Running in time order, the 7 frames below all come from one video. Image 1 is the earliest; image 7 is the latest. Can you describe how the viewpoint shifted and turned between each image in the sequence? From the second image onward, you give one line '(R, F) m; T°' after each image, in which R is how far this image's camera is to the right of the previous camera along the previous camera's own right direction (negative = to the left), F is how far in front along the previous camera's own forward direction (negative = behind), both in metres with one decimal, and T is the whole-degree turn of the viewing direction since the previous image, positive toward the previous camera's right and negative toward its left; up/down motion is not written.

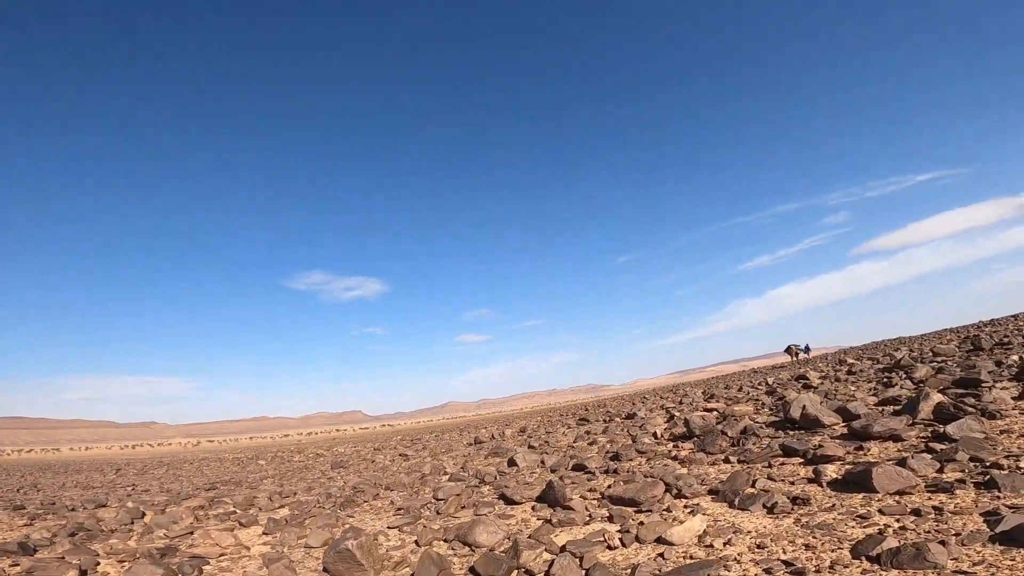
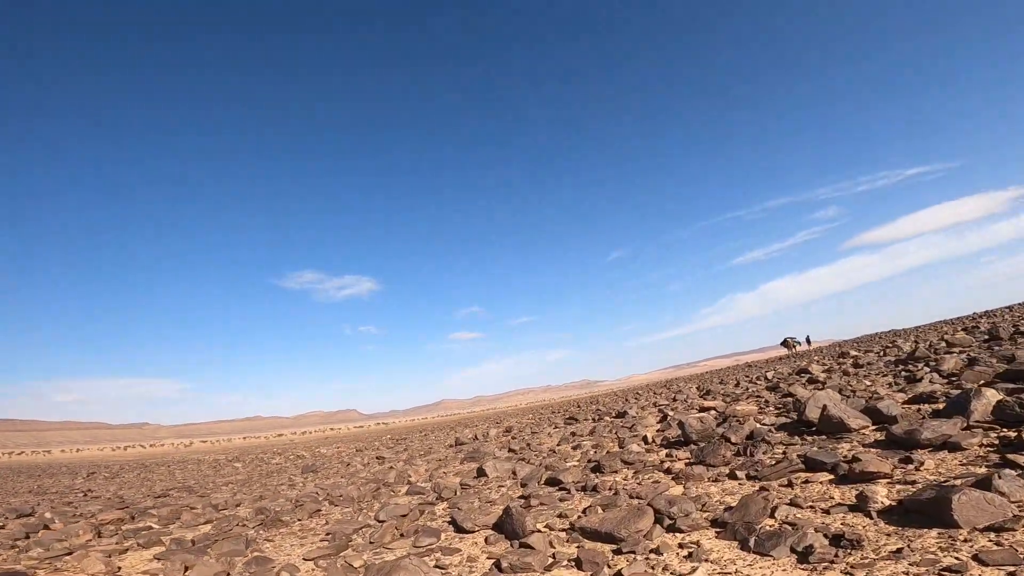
(+0.5, +1.5) m; +1°
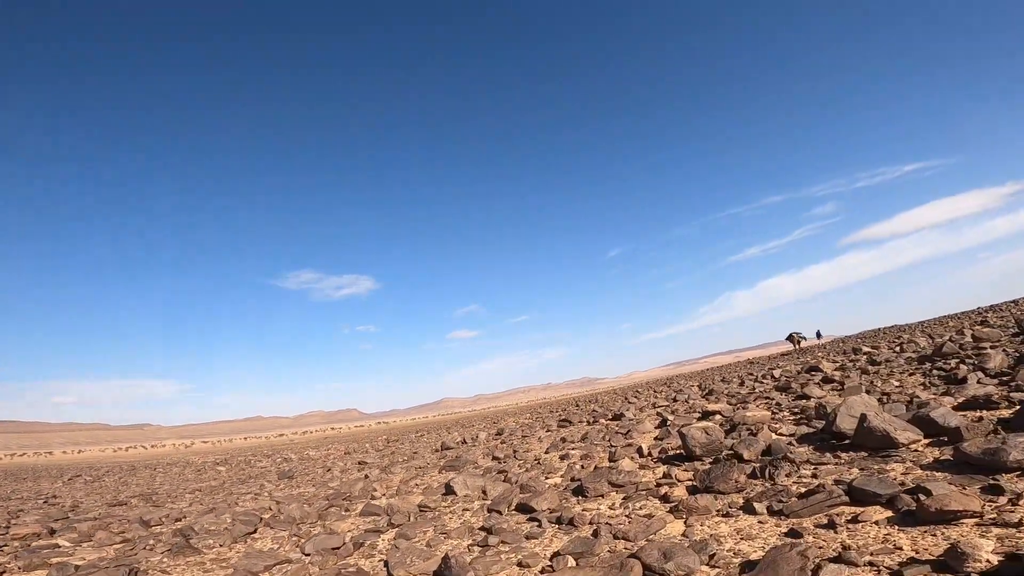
(+0.5, +1.4) m; 0°
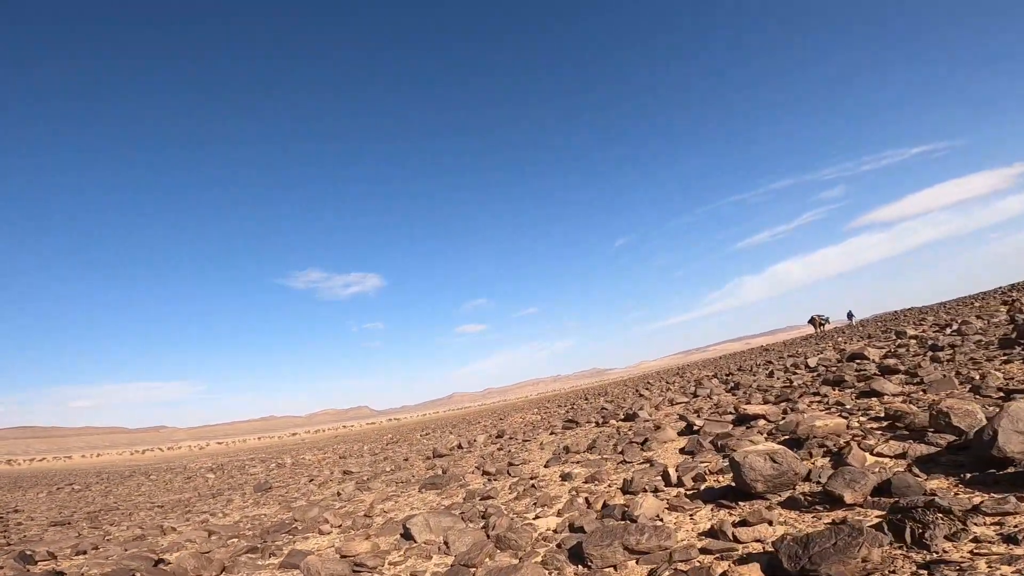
(+0.4, +2.3) m; -1°
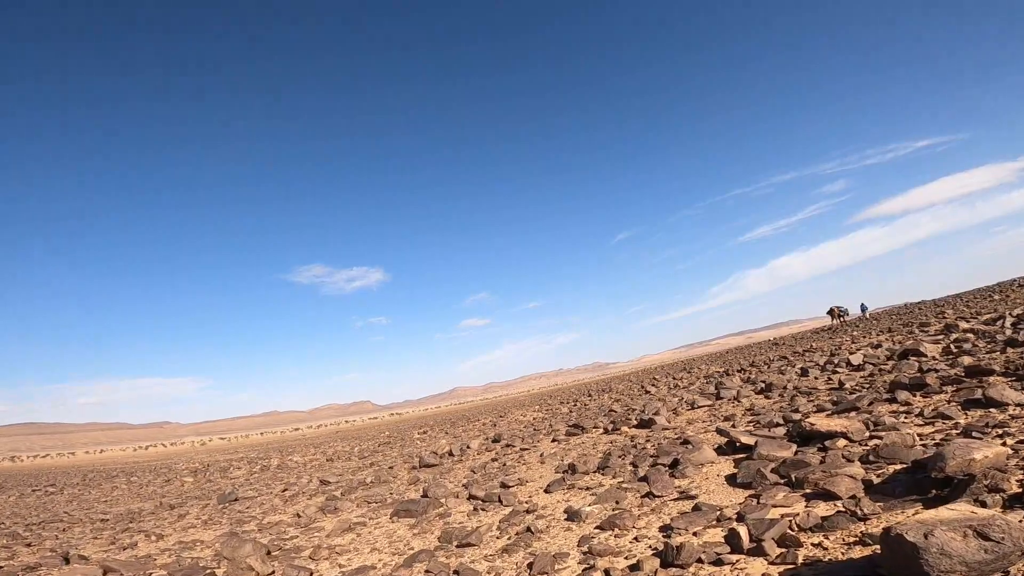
(+0.2, +2.2) m; 0°
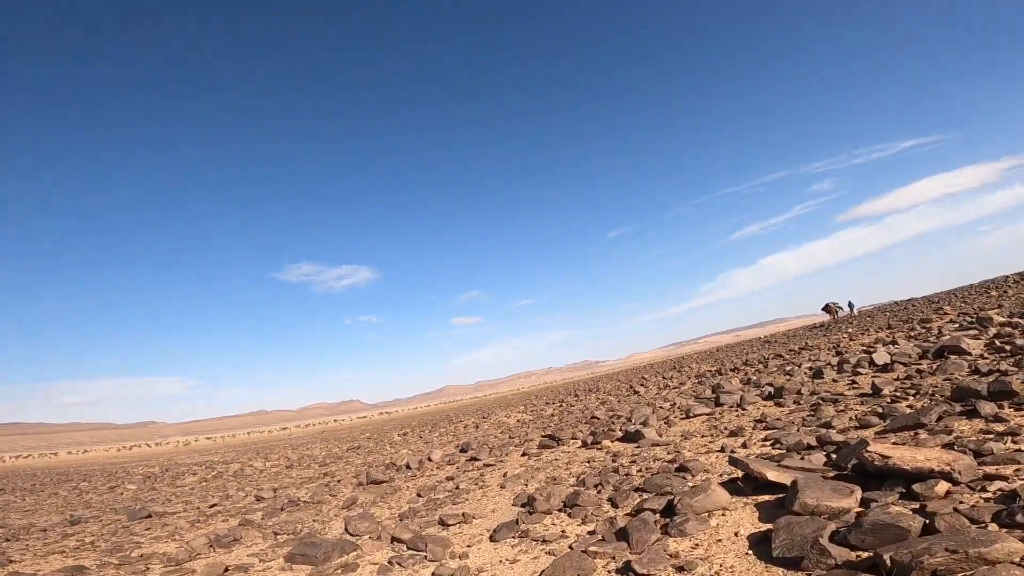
(+0.7, +2.3) m; +1°
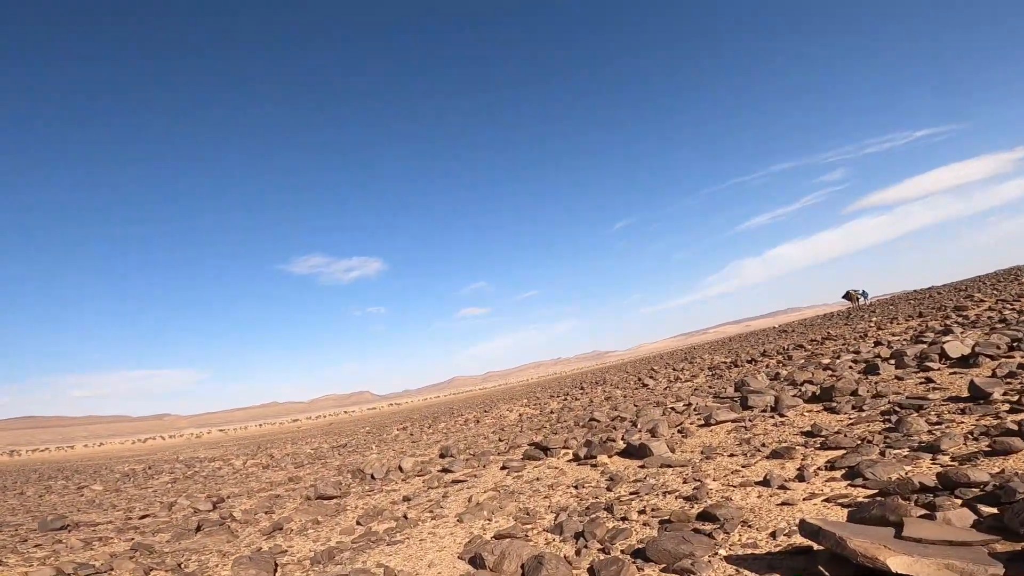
(+0.7, +2.4) m; -1°
